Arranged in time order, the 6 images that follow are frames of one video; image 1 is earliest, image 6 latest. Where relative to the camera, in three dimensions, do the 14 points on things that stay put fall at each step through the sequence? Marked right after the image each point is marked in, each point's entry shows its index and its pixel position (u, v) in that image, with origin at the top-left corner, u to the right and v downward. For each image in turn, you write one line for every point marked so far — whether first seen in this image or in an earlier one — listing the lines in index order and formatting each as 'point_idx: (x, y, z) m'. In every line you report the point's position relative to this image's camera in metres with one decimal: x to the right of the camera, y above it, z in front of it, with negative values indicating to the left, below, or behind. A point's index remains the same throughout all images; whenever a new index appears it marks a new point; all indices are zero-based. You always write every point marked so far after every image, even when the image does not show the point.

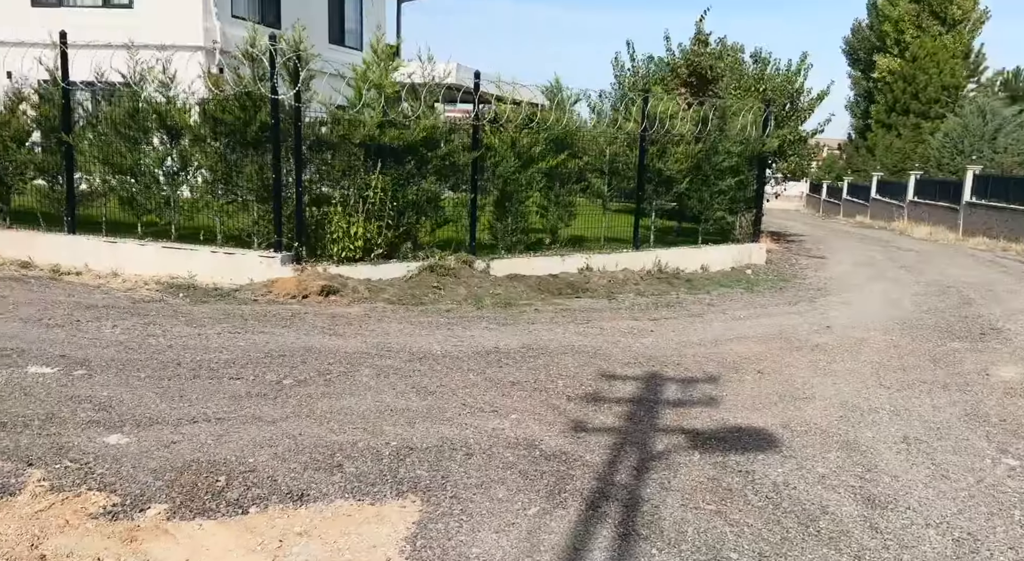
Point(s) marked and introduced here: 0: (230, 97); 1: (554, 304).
0: (-3.1, +2.0, +10.6) m
1: (+0.4, -0.3, +11.0) m
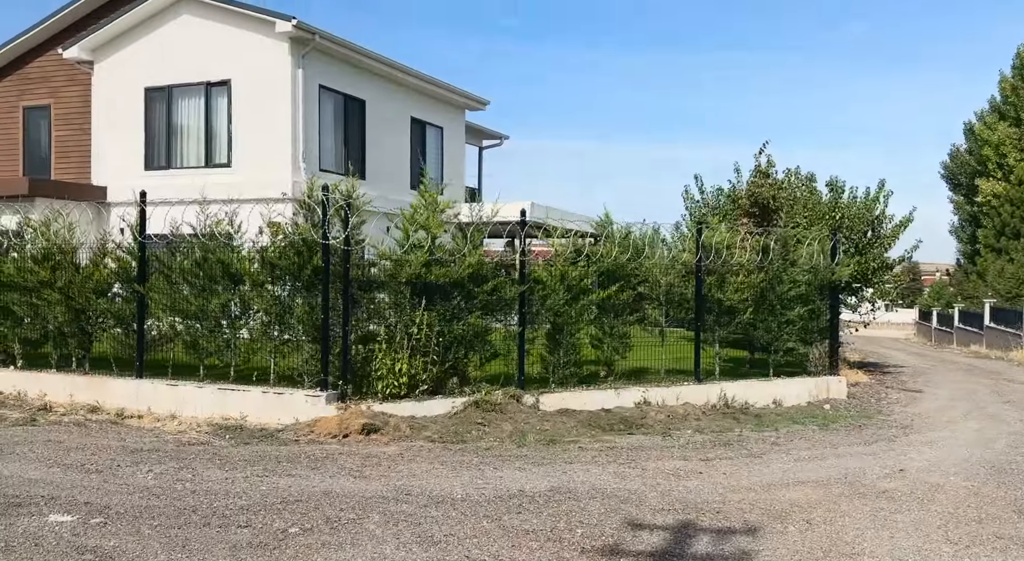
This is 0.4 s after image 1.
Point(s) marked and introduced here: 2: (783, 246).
0: (-2.6, +0.4, +11.0) m
1: (+0.9, -1.8, +10.7) m
2: (+3.9, +0.5, +14.2) m
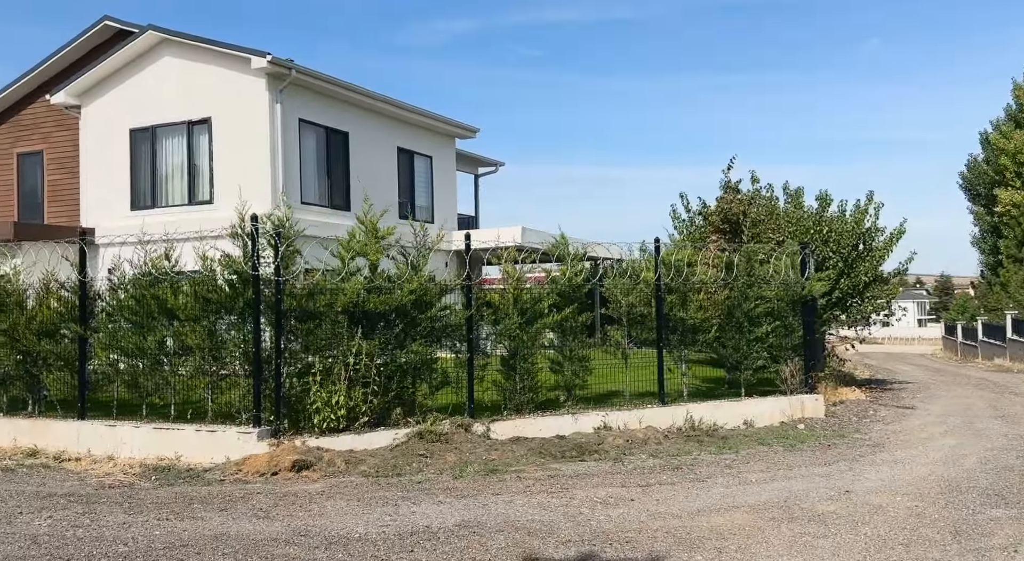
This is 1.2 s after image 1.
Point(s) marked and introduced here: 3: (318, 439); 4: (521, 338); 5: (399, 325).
0: (-3.3, 0.0, +10.7) m
1: (+0.3, -2.1, +10.3) m
2: (+3.3, +0.3, +13.8) m
3: (-2.1, -1.7, +10.3) m
4: (+0.1, -0.7, +12.0) m
5: (-1.3, -0.6, +11.0) m
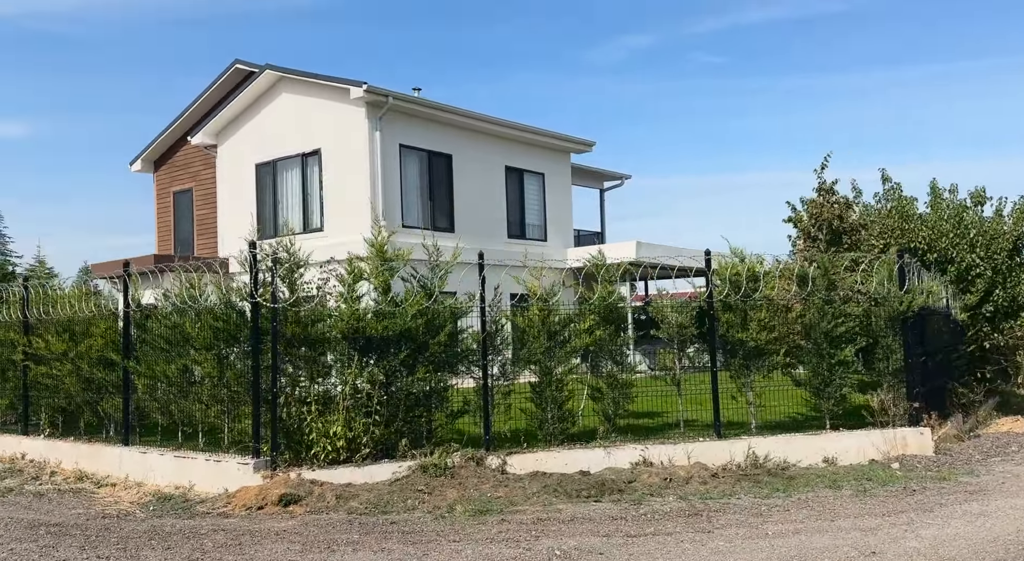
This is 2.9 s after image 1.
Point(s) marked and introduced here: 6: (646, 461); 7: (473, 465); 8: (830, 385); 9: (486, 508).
0: (-3.2, -0.3, +10.6) m
1: (+0.3, -2.3, +9.3) m
2: (+3.9, +0.1, +12.1) m
3: (-2.0, -2.0, +9.9) m
4: (+0.5, -1.0, +11.1) m
5: (-1.2, -0.8, +10.3) m
6: (+1.6, -2.1, +10.9) m
7: (-0.4, -2.0, +10.3) m
8: (+3.9, -1.3, +11.8) m
9: (-0.3, -2.2, +9.4) m
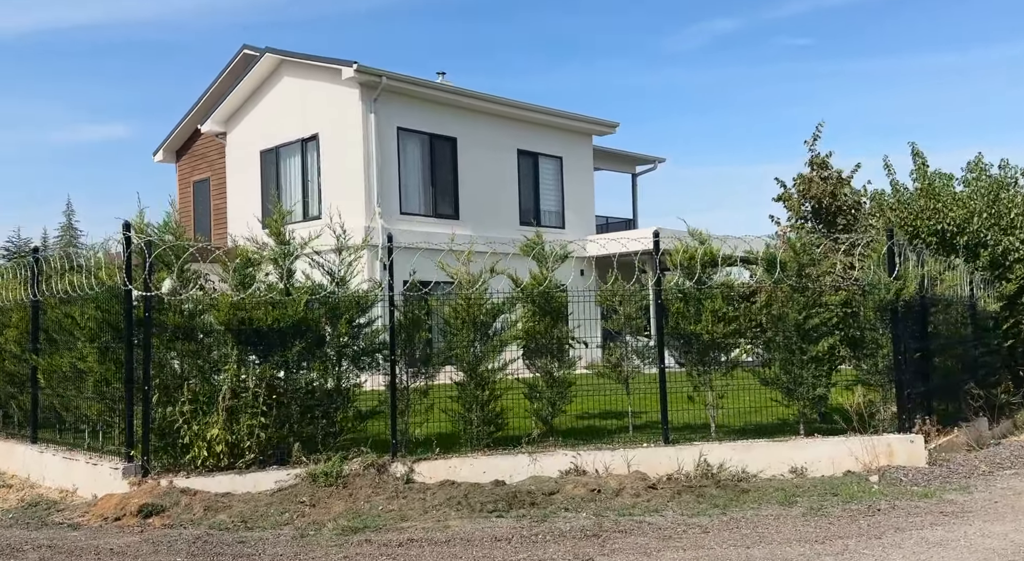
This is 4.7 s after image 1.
0: (-4.1, -0.1, +9.7) m
1: (-0.7, -2.1, +8.1) m
2: (+3.2, +0.3, +10.6) m
3: (-3.0, -1.8, +8.9) m
4: (-0.4, -0.8, +9.9) m
5: (-2.1, -0.7, +9.3) m
6: (+0.7, -1.9, +9.6) m
7: (-1.3, -1.8, +9.2) m
8: (+3.1, -1.1, +10.3) m
9: (-1.3, -2.1, +8.2) m
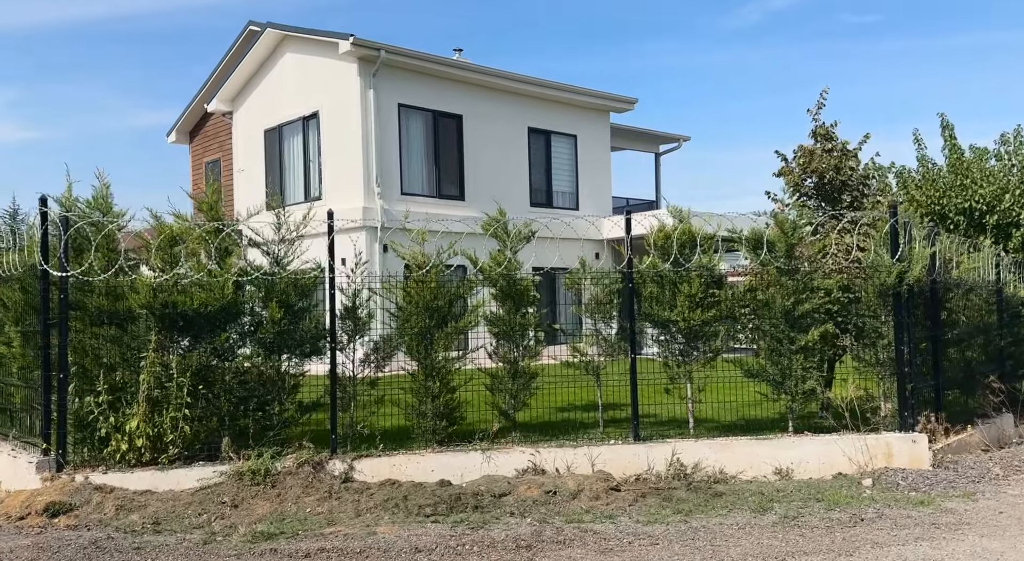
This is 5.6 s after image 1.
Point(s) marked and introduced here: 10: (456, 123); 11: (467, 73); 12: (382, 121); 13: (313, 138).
0: (-4.5, +0.1, +9.1) m
1: (-1.3, -2.0, +7.4) m
2: (+2.8, +0.4, +9.6) m
3: (-3.5, -1.7, +8.2) m
4: (-0.8, -0.6, +9.1) m
5: (-2.6, -0.5, +8.6) m
6: (+0.2, -1.7, +8.8) m
7: (-1.8, -1.7, +8.4) m
8: (+2.7, -1.0, +9.3) m
9: (-1.8, -1.9, +7.5) m
10: (-1.2, +3.3, +20.2) m
11: (-1.0, +4.3, +19.8) m
12: (-2.6, +3.2, +18.7) m
13: (-4.3, +3.1, +20.5) m
